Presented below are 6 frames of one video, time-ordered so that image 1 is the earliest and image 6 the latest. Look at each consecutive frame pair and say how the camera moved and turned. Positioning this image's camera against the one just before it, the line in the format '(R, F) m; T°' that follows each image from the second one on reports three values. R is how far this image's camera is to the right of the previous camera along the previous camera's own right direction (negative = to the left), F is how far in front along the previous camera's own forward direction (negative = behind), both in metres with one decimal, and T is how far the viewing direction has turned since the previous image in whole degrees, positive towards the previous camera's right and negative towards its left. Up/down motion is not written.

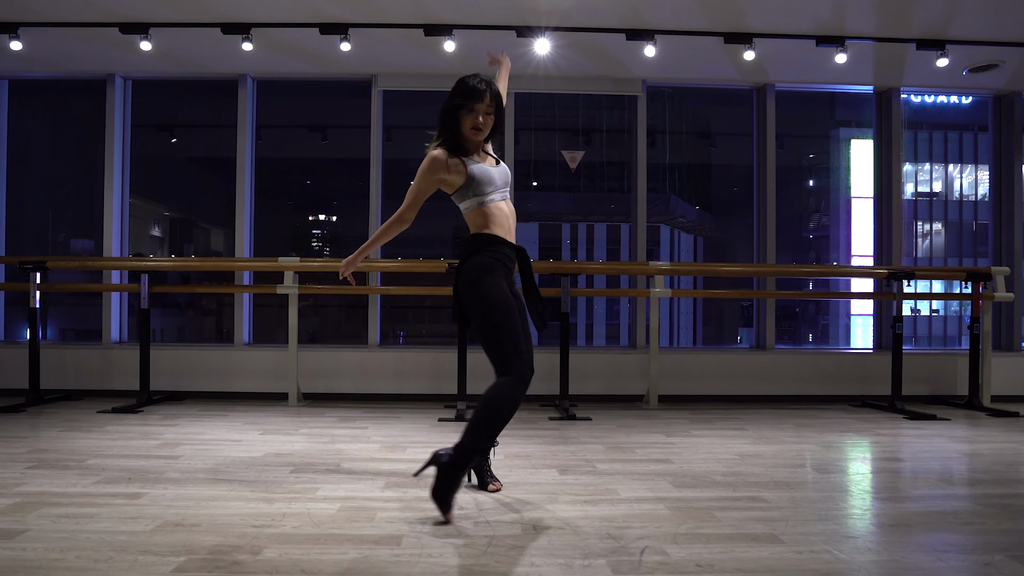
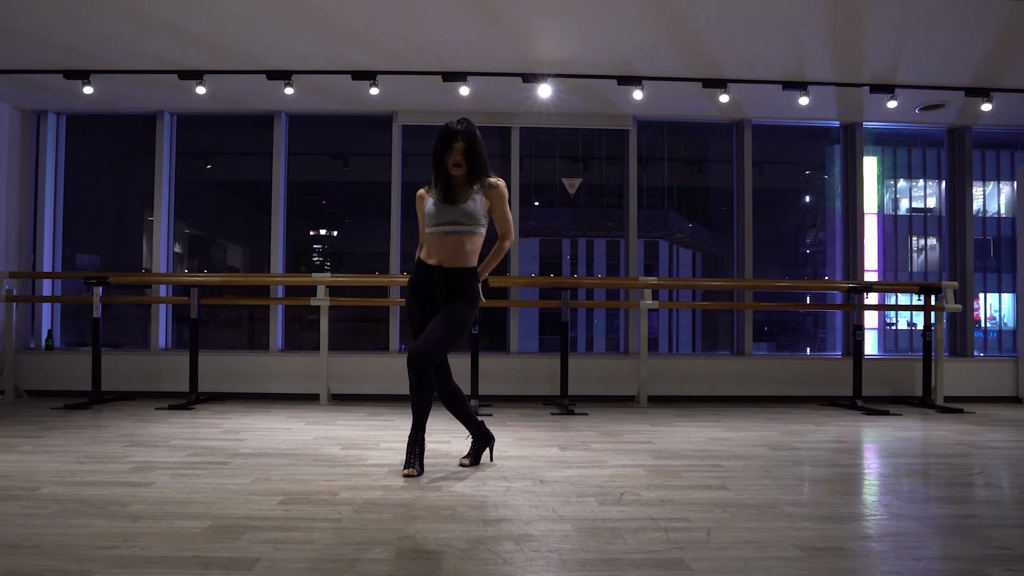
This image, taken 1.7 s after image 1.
(0.0, -0.5) m; 0°
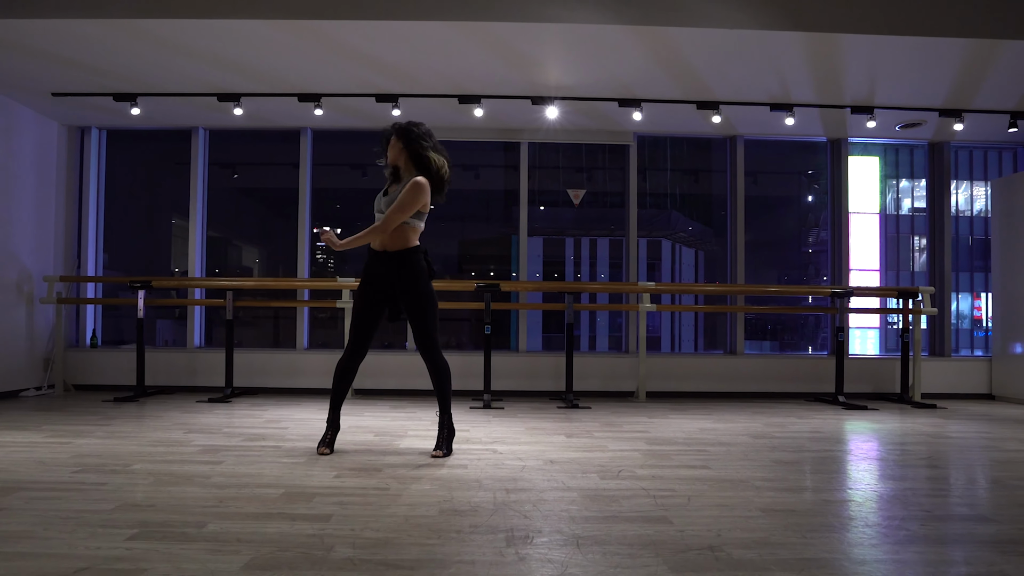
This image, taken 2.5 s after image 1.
(0.0, -0.4) m; 0°
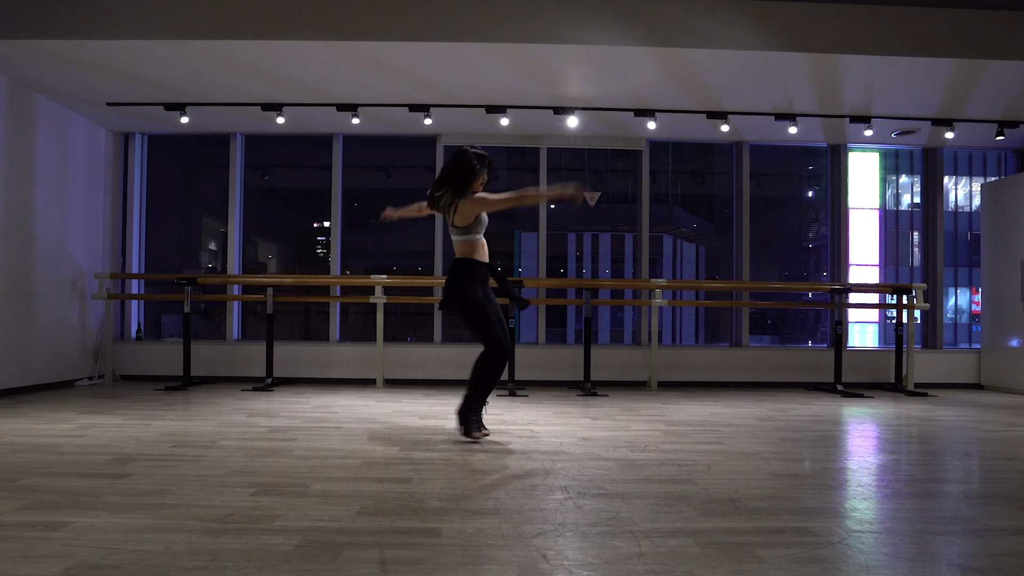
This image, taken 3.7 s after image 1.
(-0.1, -0.3) m; 0°
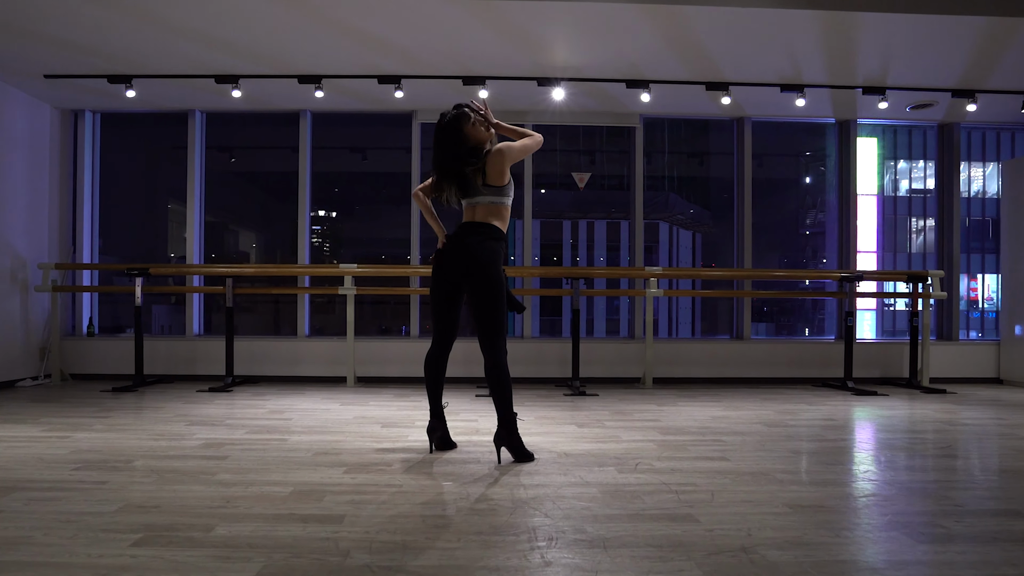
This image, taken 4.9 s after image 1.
(+0.1, +0.4) m; 0°
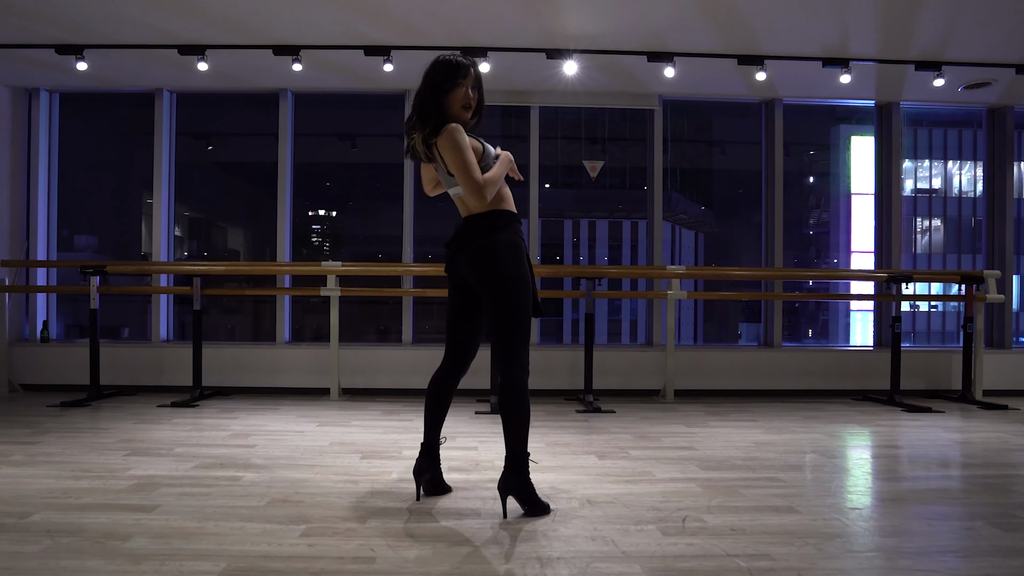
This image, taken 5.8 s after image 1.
(0.0, +0.5) m; 0°
